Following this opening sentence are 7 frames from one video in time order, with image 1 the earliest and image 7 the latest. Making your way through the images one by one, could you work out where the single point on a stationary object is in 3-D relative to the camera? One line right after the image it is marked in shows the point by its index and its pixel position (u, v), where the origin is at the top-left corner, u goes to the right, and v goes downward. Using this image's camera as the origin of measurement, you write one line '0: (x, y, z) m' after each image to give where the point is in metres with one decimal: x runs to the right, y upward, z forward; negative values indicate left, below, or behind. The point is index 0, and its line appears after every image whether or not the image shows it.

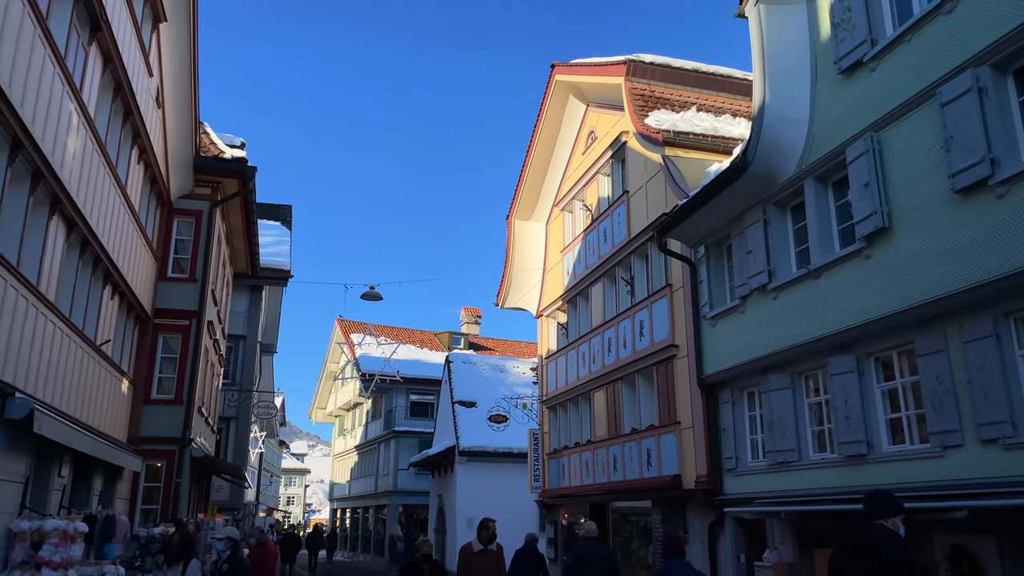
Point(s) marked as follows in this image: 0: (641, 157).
0: (+2.5, +2.5, +16.0) m
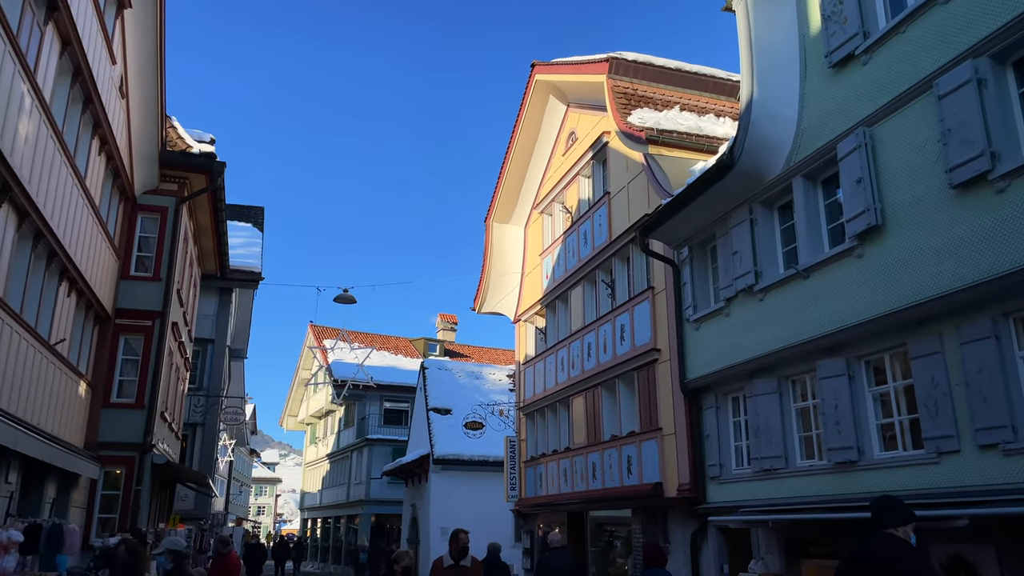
0: (+2.1, +2.5, +15.6) m
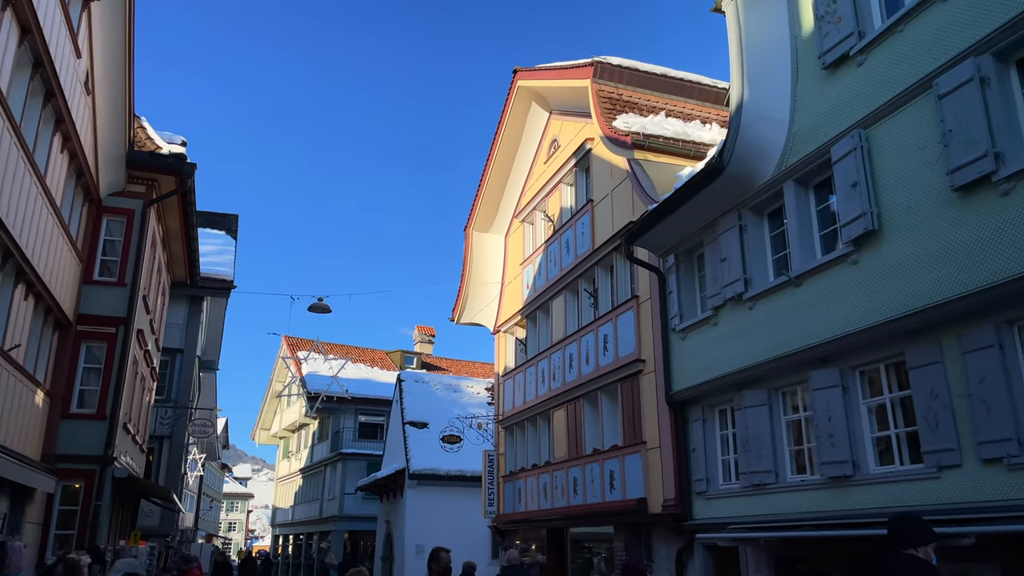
0: (+1.7, +2.3, +15.3) m
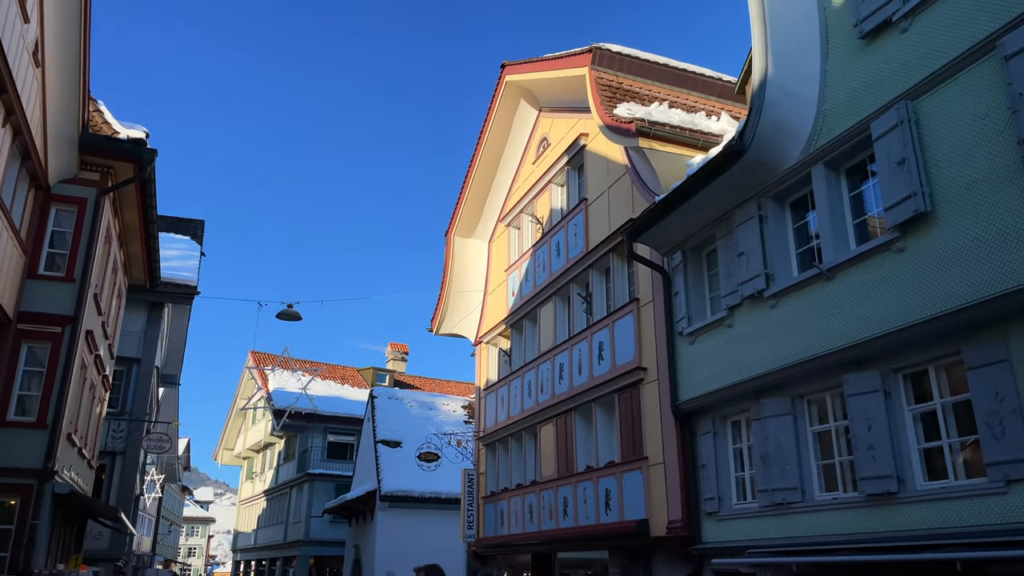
0: (+1.6, +2.2, +14.3) m
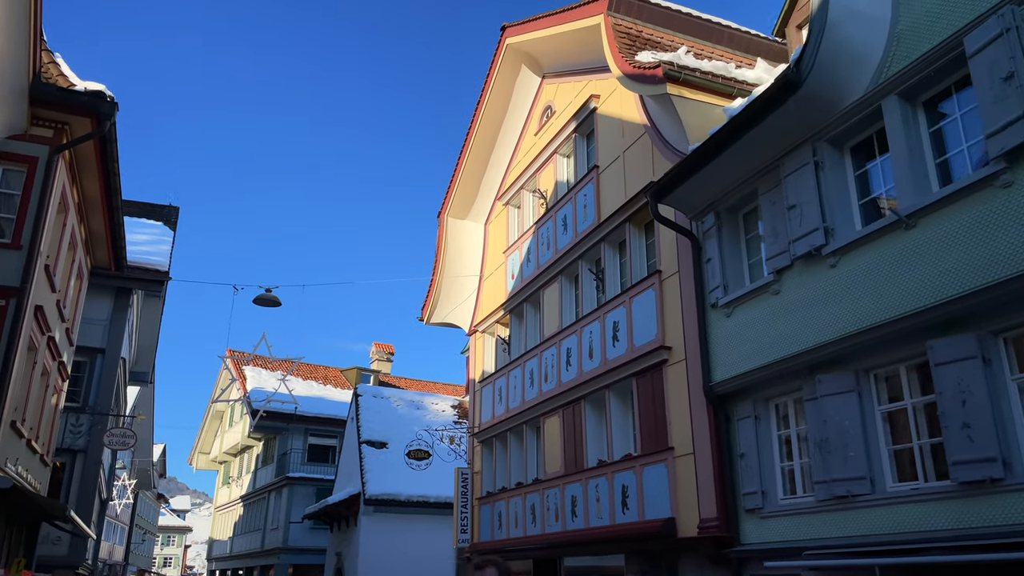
0: (+1.6, +2.6, +12.9) m
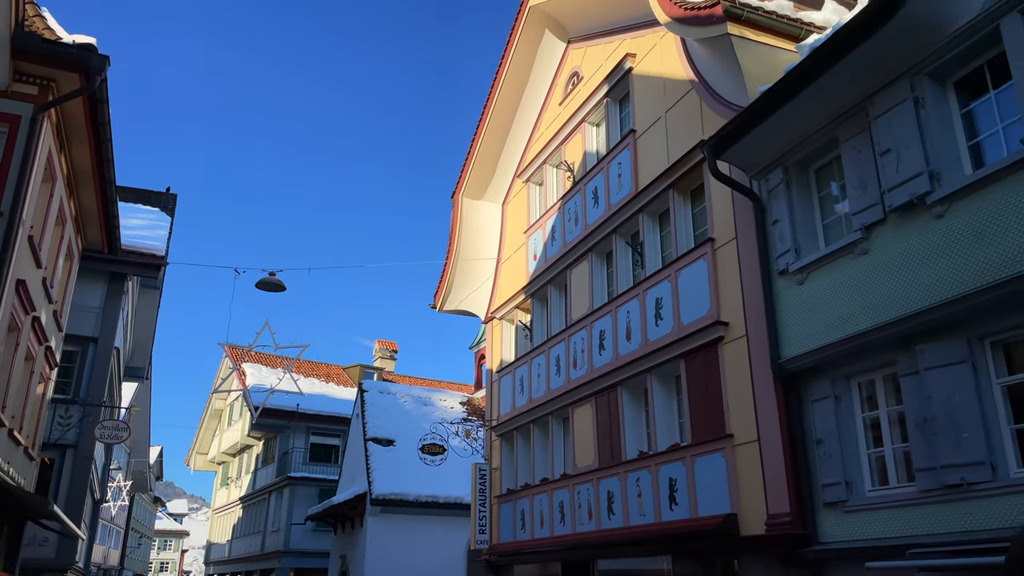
0: (+2.1, +3.0, +11.8) m
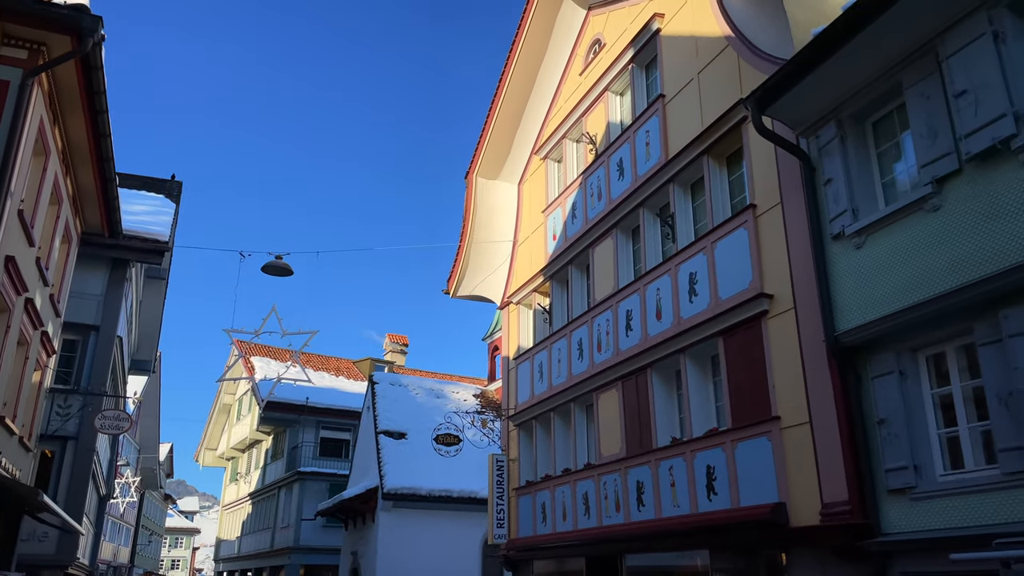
0: (+2.3, +3.3, +11.0) m
